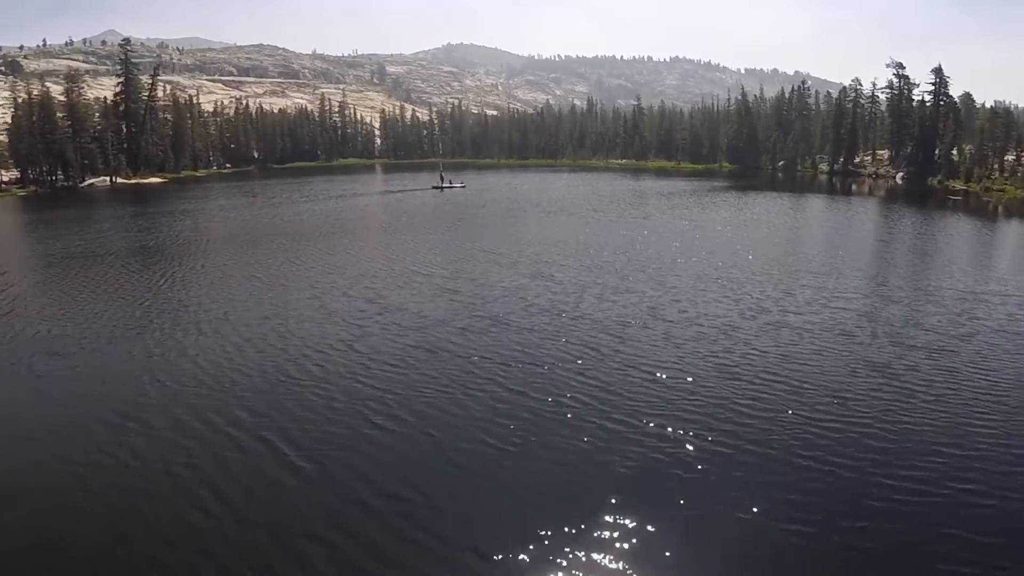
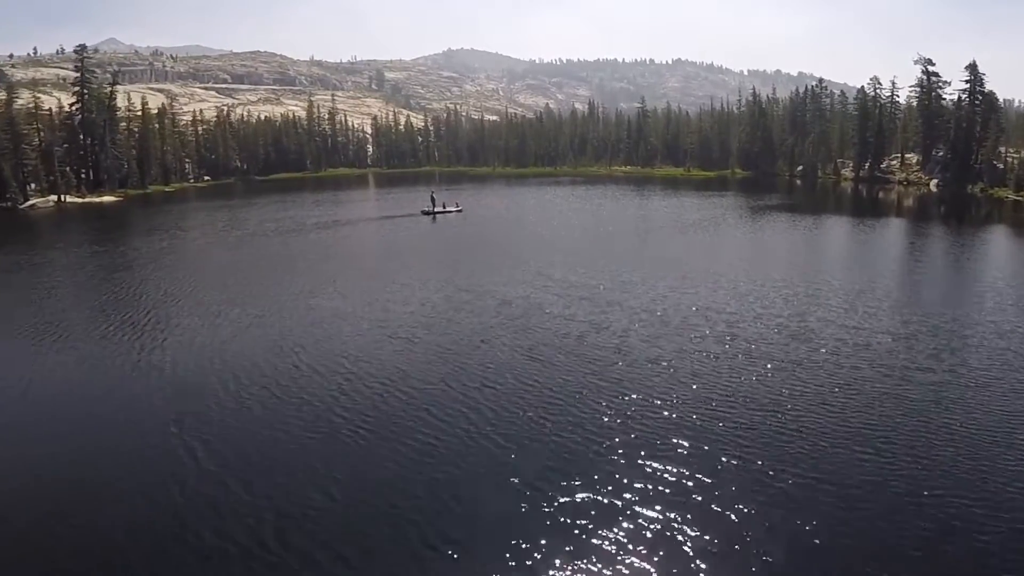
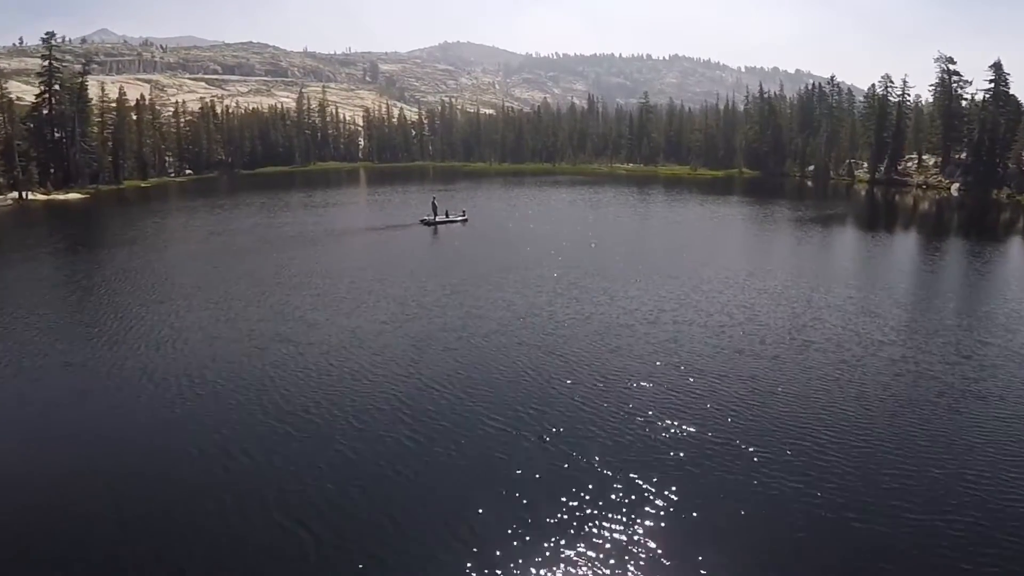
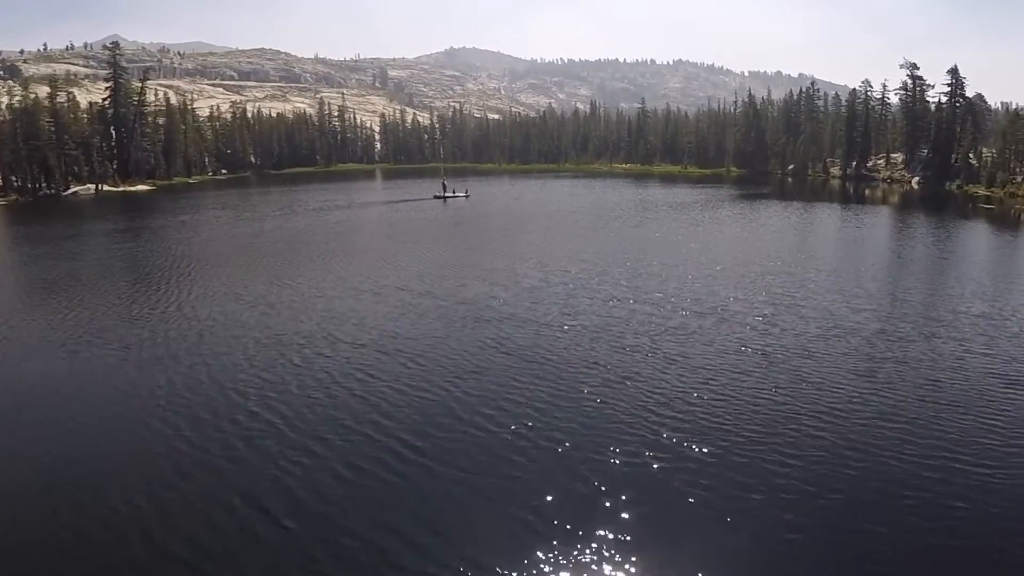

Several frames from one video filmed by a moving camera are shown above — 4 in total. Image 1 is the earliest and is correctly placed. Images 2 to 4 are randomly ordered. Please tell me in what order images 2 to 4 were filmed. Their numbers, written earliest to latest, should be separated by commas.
4, 2, 3
